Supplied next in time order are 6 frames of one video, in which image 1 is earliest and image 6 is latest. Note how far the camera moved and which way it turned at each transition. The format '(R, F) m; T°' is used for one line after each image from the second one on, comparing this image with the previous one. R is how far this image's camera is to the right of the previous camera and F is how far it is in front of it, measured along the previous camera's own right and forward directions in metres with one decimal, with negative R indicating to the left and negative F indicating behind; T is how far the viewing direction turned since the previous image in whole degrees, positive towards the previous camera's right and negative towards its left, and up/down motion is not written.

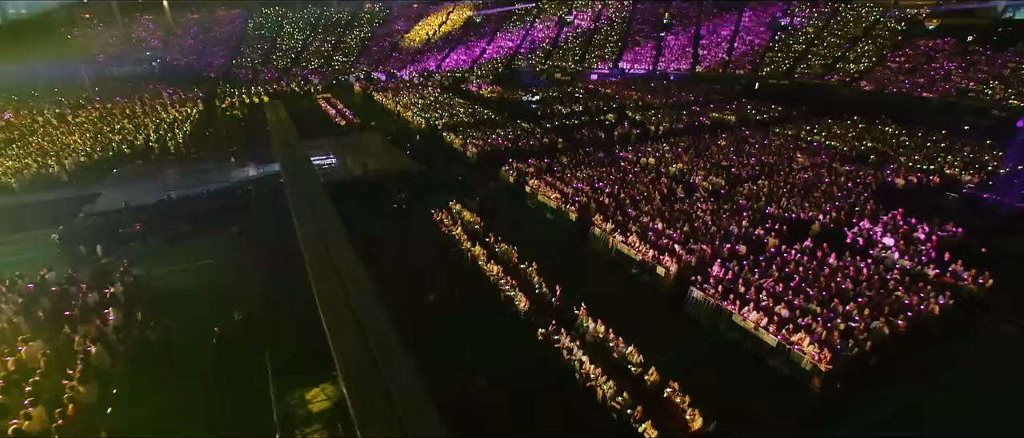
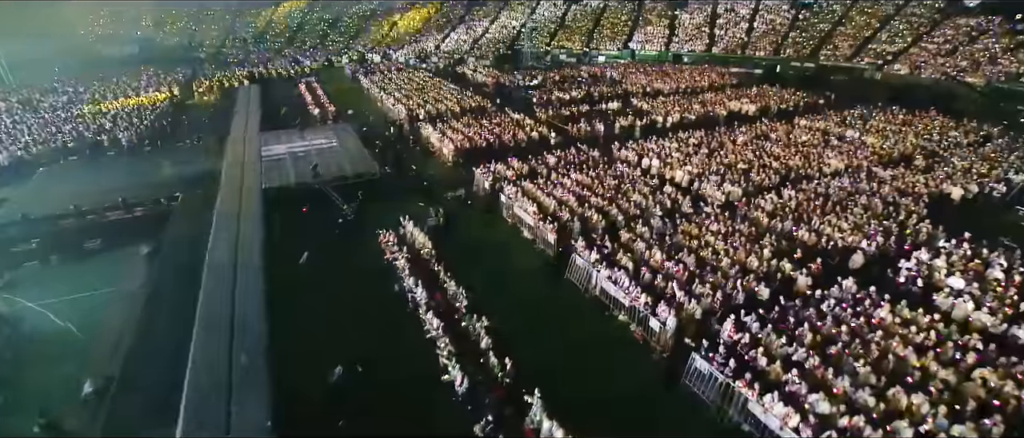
(+1.8, +4.4) m; -1°
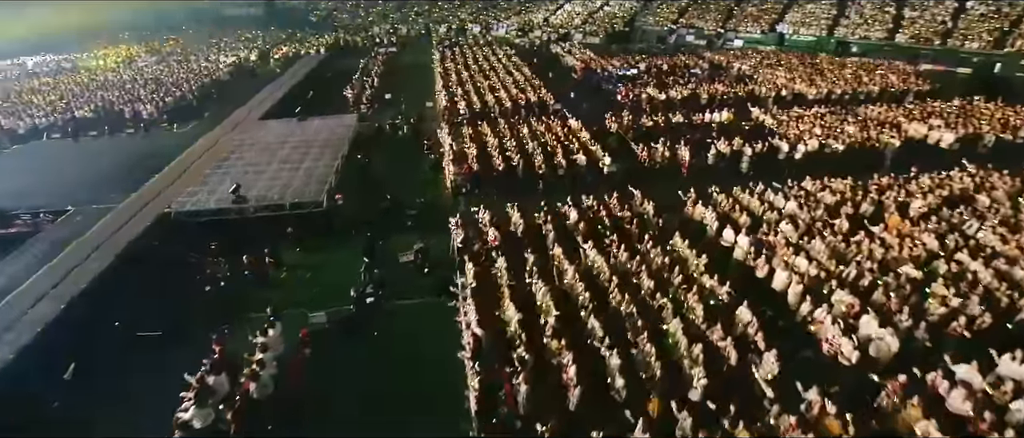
(+4.2, +9.4) m; -14°
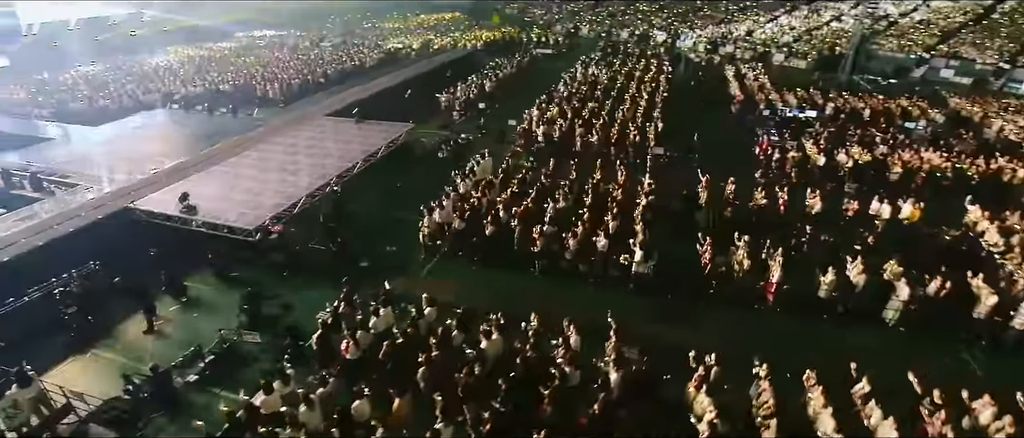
(+6.1, +6.8) m; -22°
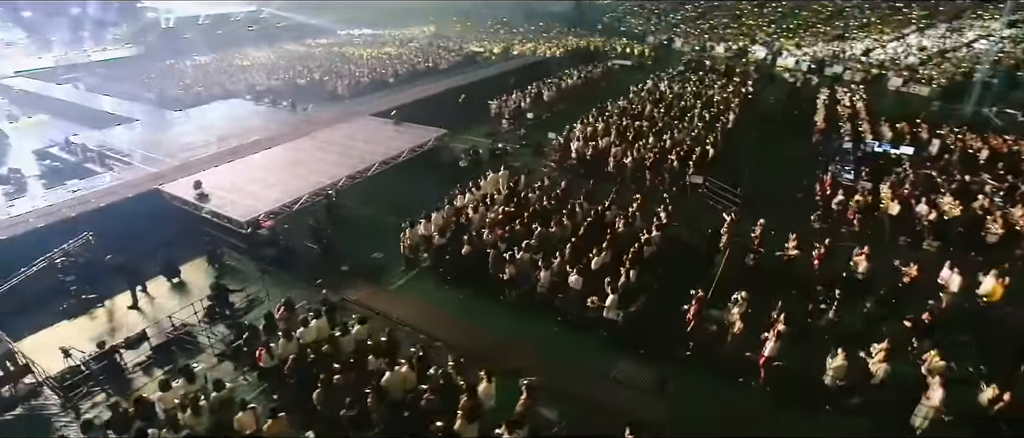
(+3.4, +1.4) m; -11°
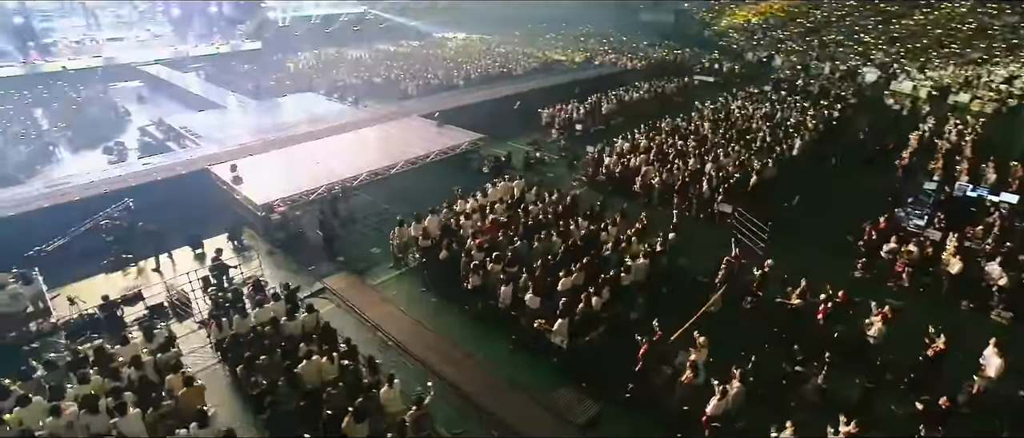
(+3.5, +0.6) m; -11°
